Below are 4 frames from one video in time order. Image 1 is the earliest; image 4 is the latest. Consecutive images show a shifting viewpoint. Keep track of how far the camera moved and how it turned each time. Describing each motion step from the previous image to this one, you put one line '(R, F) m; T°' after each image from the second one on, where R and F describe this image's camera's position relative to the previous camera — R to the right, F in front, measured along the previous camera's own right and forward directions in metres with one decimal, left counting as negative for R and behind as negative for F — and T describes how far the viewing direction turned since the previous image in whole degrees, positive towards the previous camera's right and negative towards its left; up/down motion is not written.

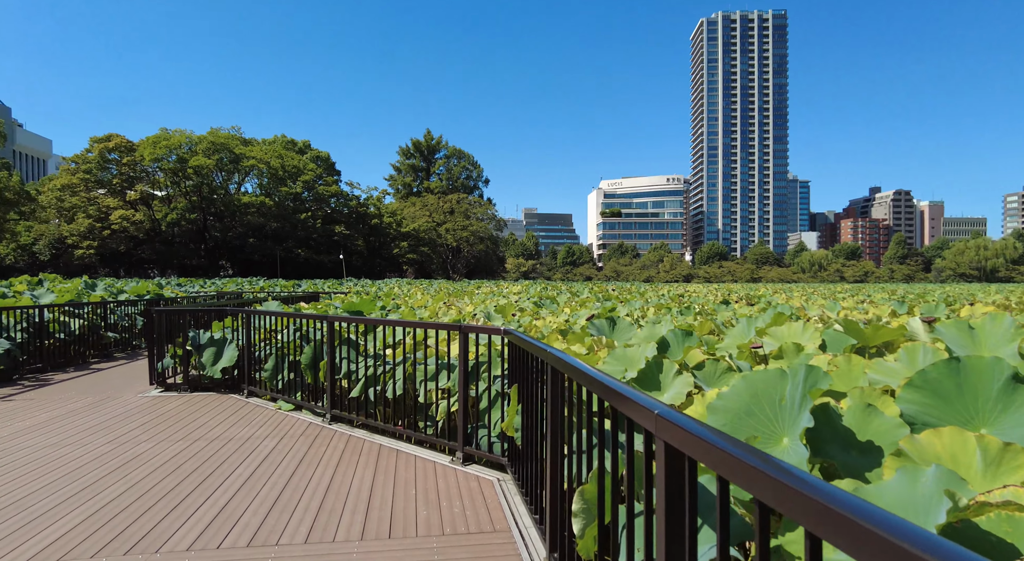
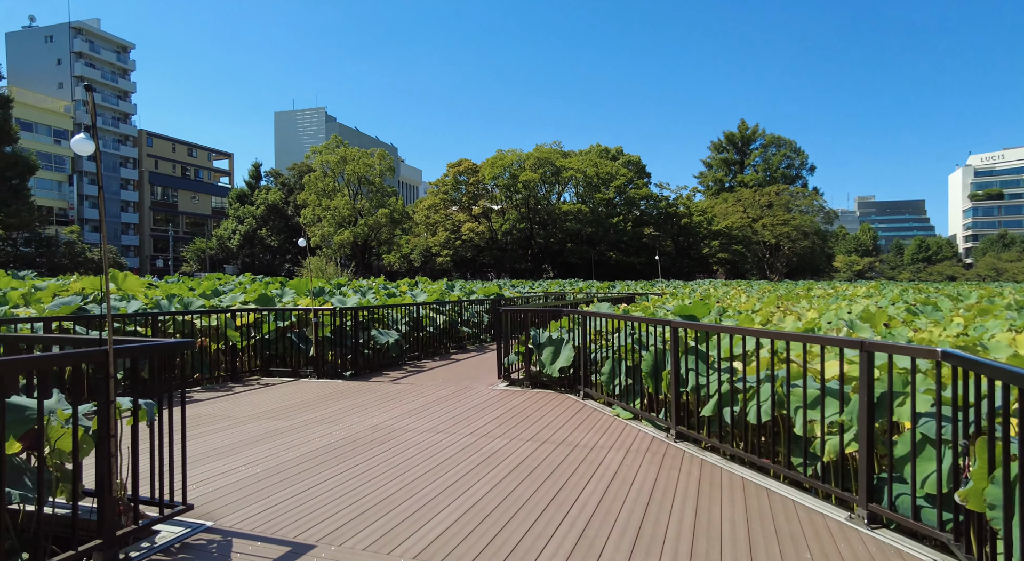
(-0.1, +0.2) m; -27°
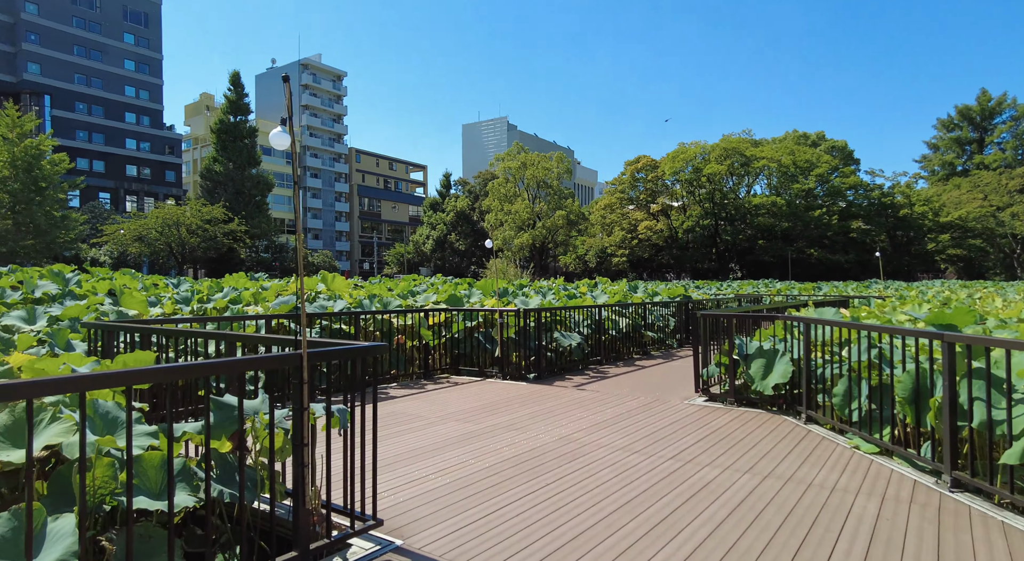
(-0.1, +0.3) m; -15°
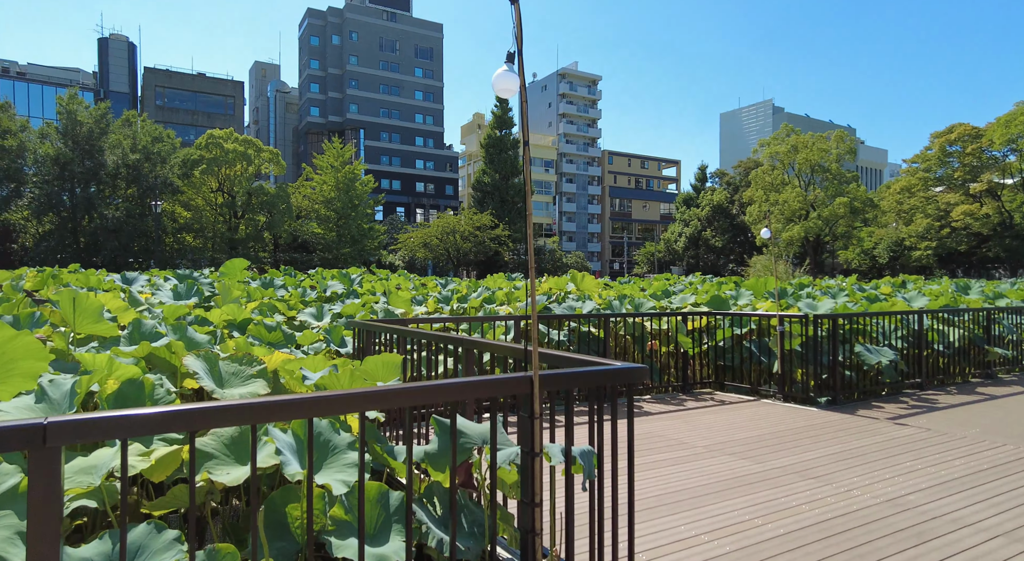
(-0.2, +0.8) m; -22°
